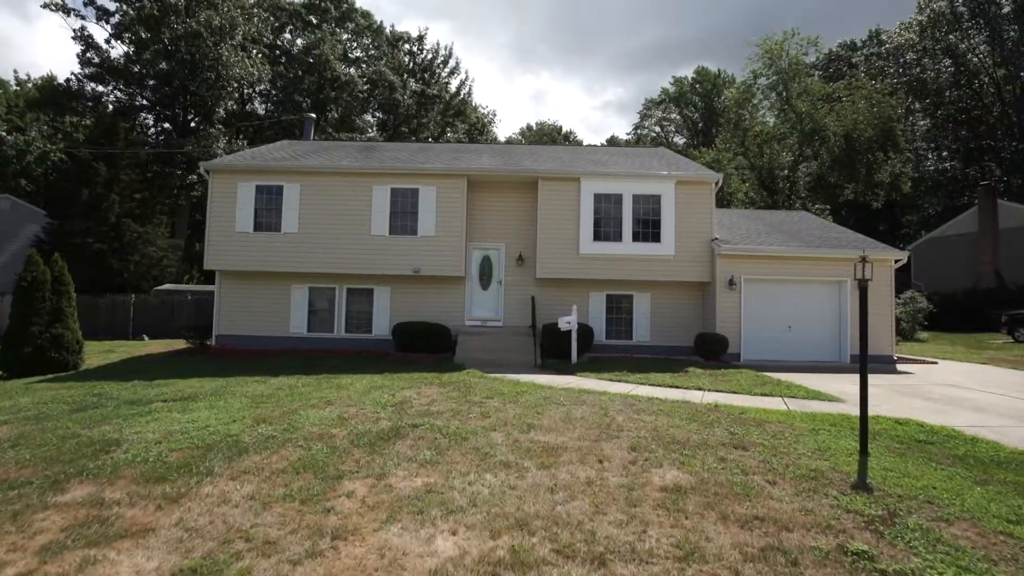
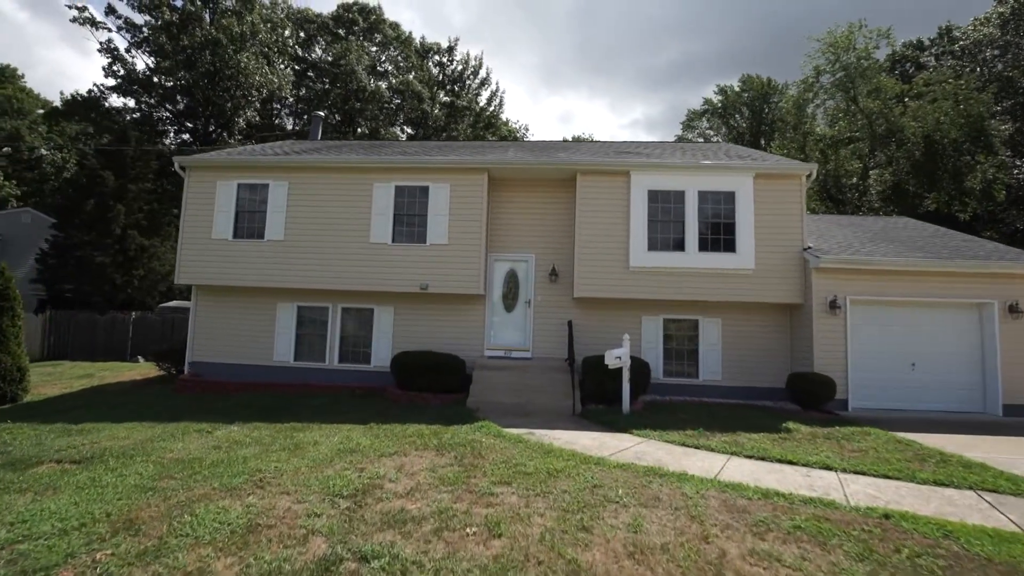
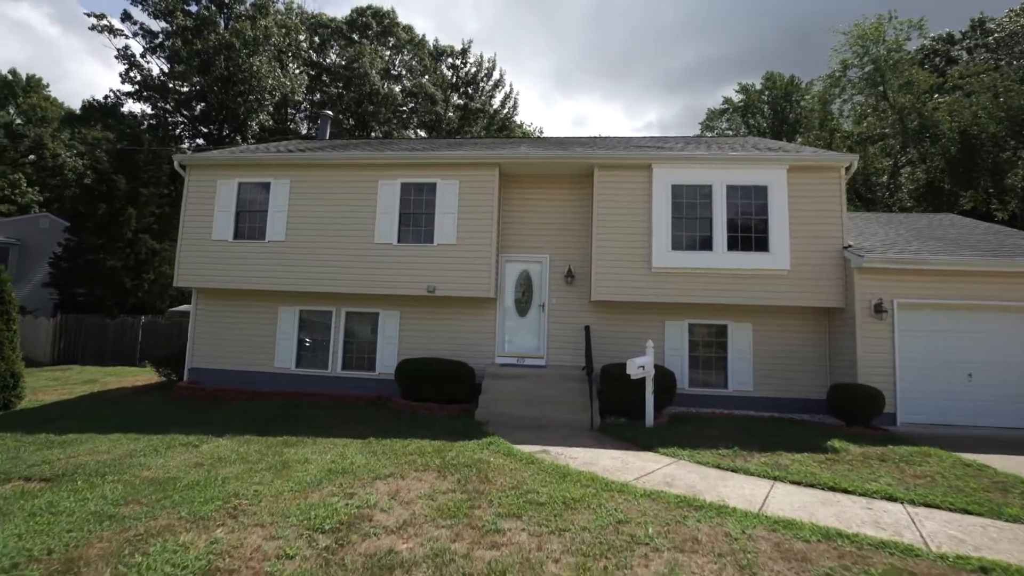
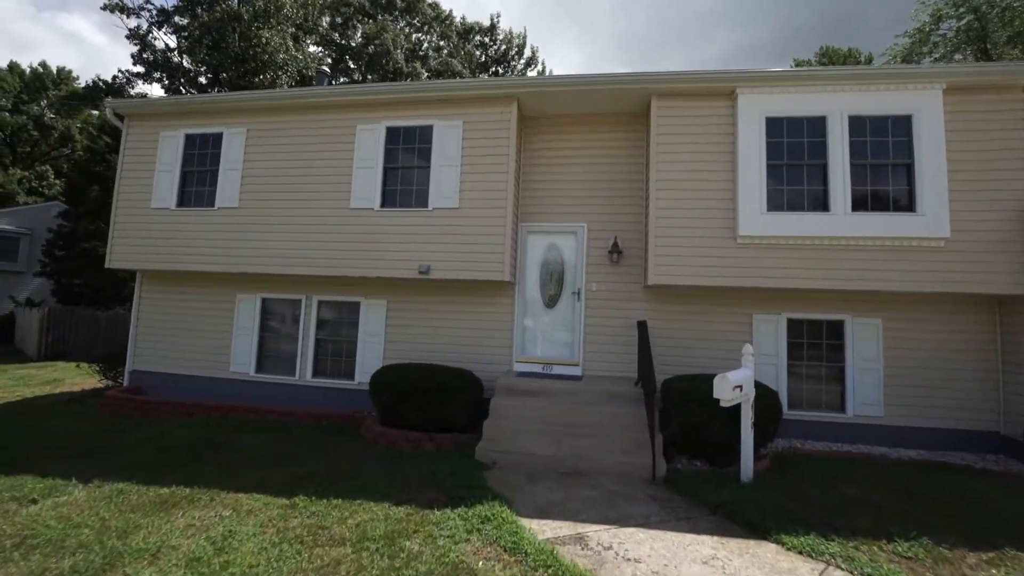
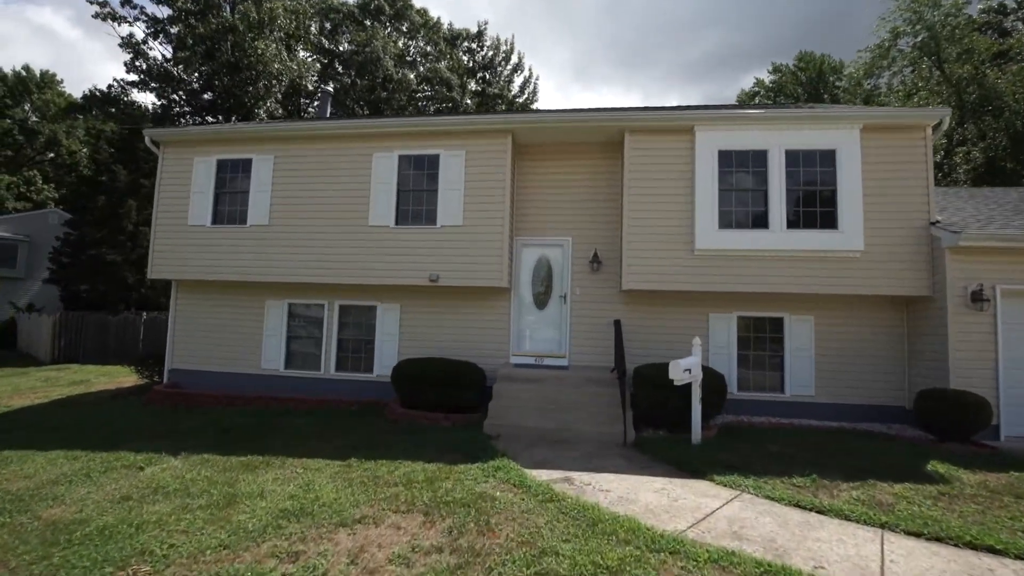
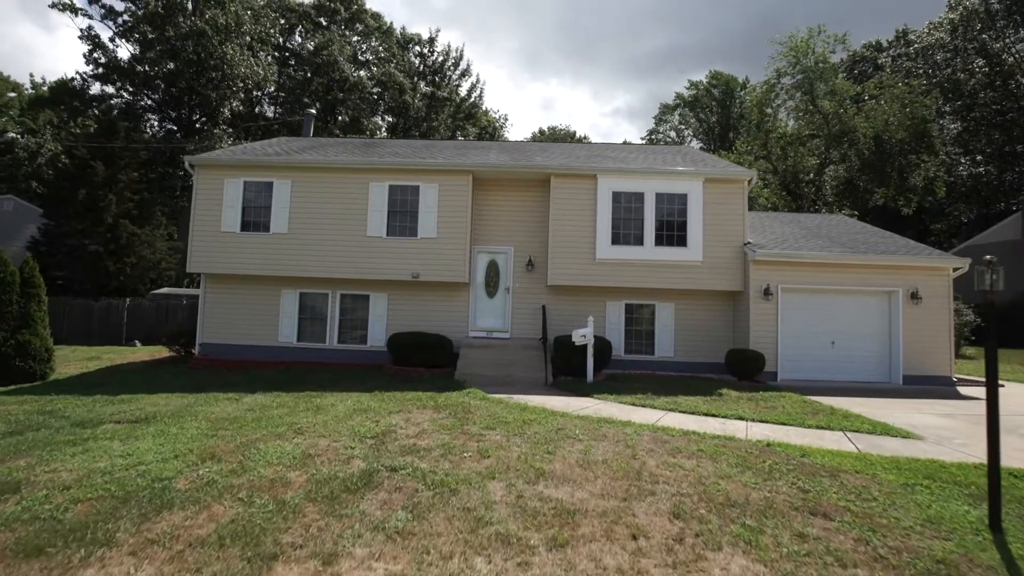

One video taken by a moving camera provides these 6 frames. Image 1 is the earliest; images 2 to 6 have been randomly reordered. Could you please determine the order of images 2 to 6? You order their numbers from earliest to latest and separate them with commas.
6, 2, 3, 5, 4
